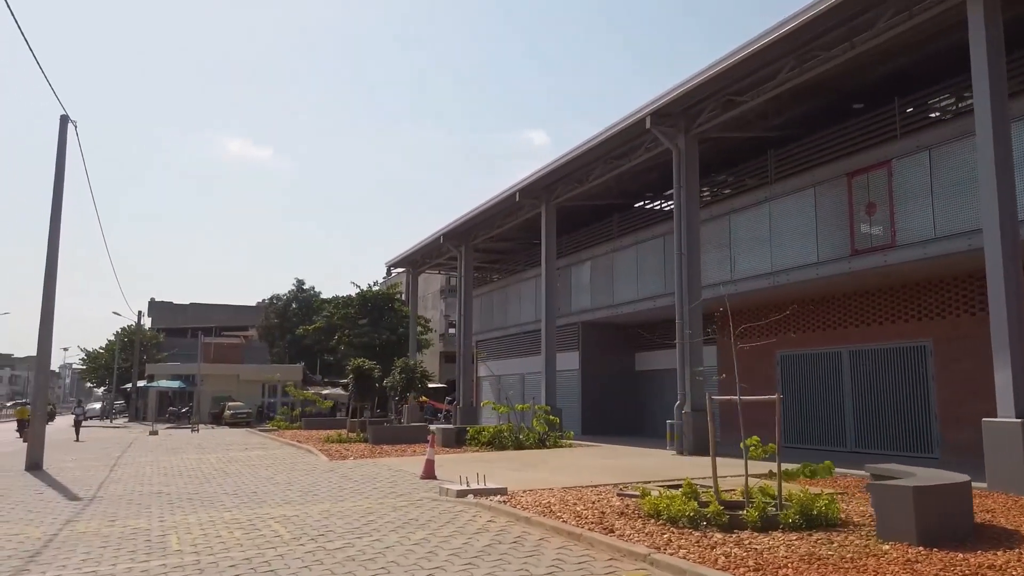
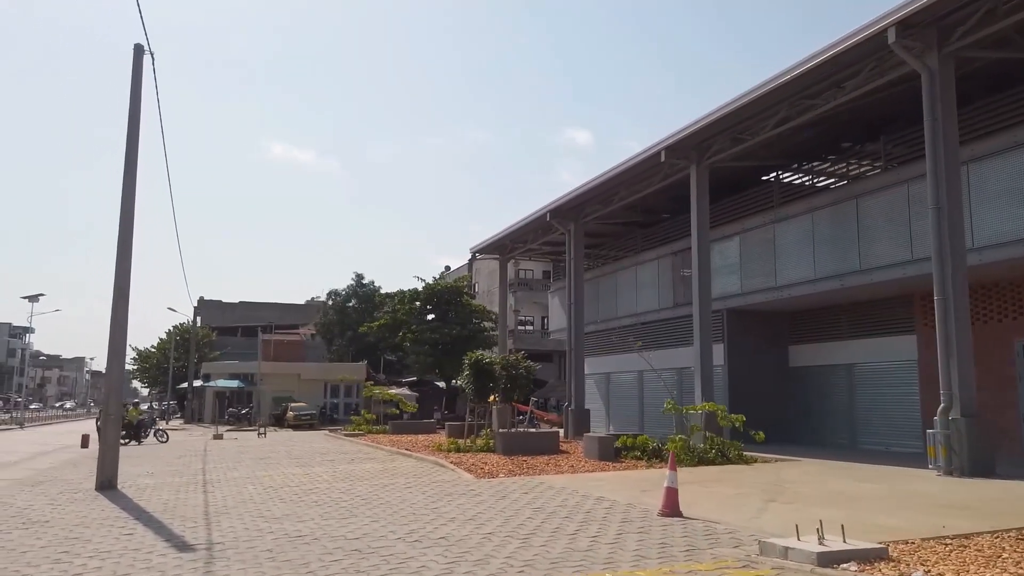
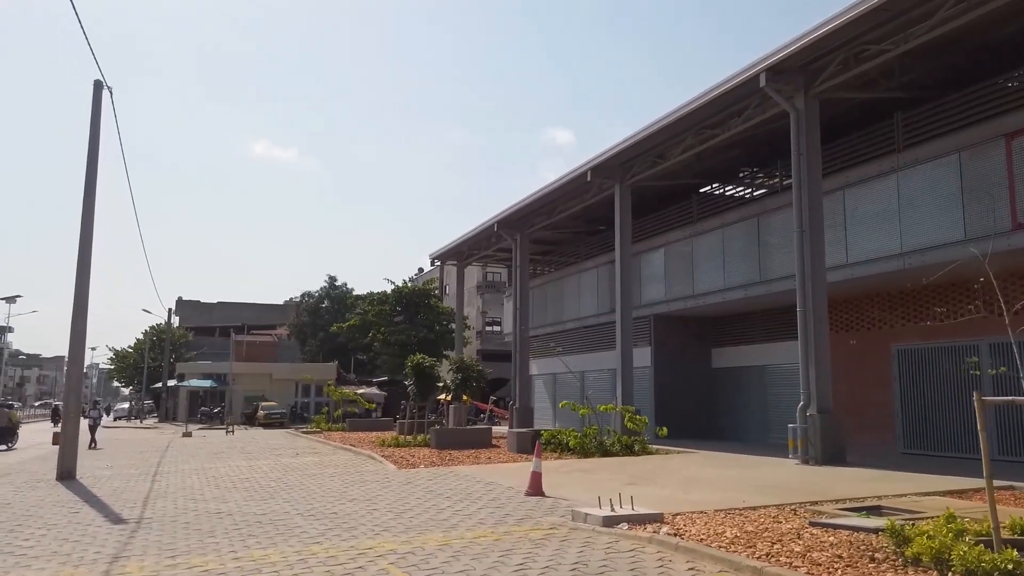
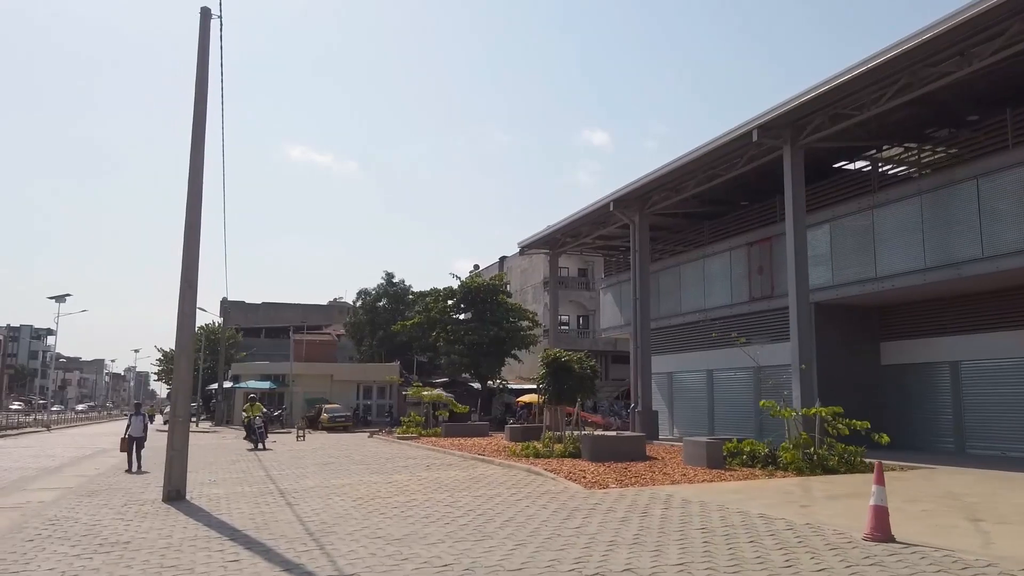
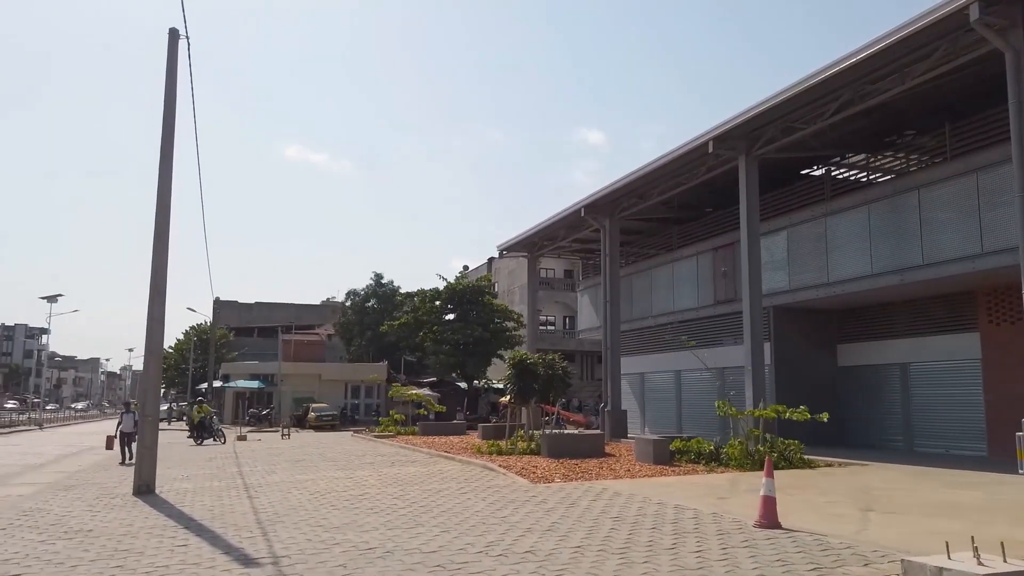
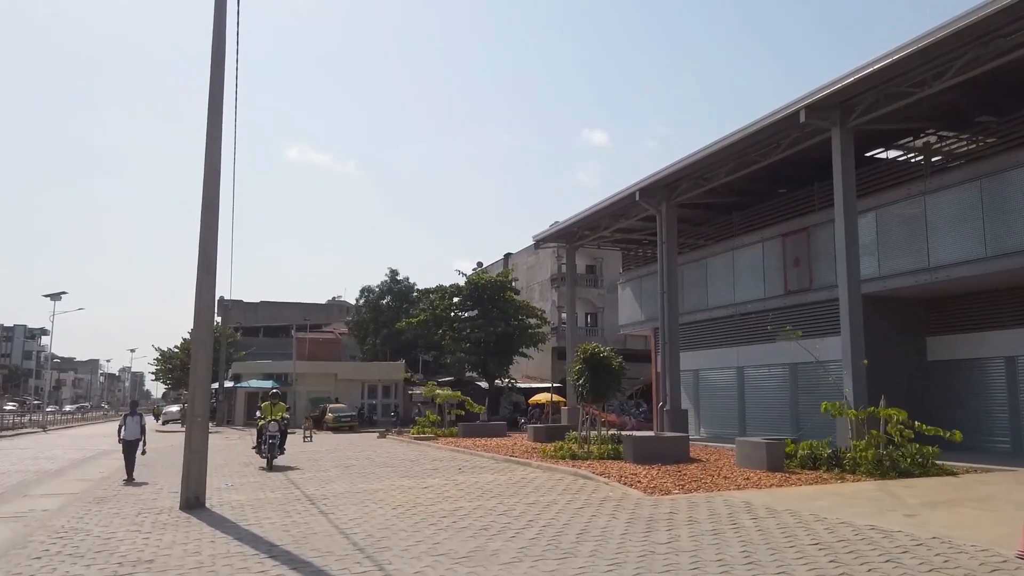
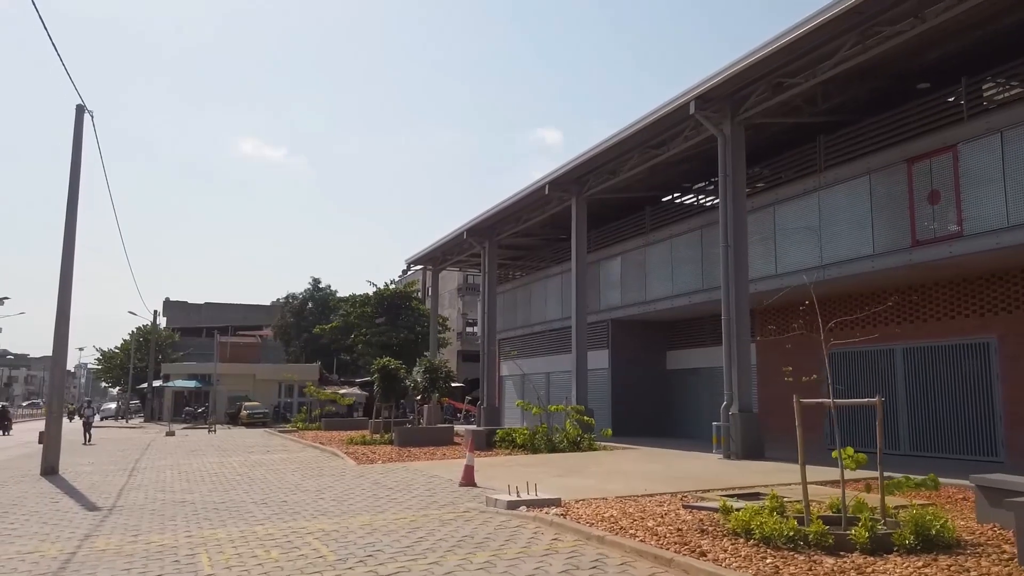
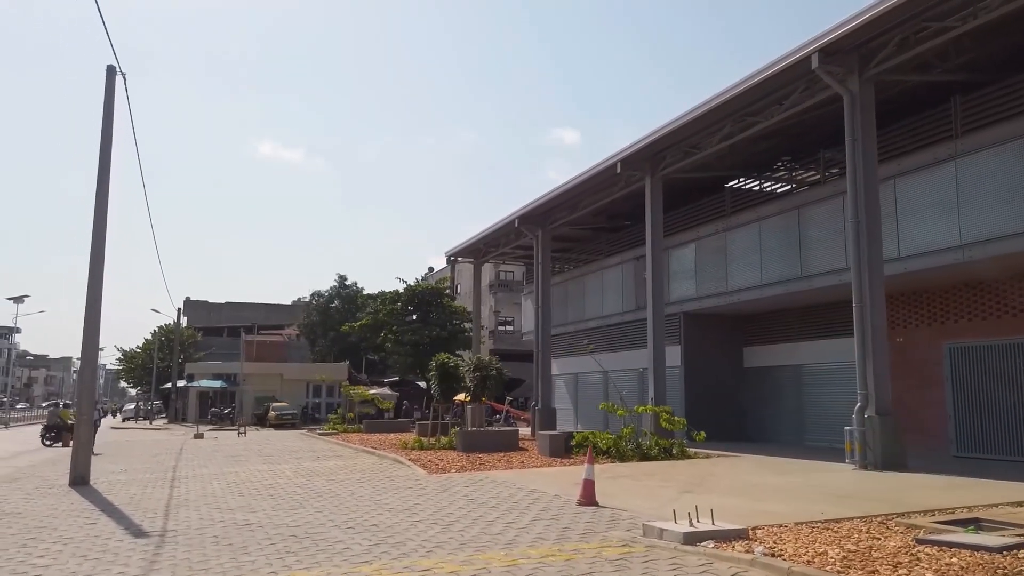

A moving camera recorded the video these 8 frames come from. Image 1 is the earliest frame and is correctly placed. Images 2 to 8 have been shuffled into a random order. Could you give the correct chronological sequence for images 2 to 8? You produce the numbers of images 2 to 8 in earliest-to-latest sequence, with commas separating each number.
7, 3, 8, 2, 5, 4, 6
